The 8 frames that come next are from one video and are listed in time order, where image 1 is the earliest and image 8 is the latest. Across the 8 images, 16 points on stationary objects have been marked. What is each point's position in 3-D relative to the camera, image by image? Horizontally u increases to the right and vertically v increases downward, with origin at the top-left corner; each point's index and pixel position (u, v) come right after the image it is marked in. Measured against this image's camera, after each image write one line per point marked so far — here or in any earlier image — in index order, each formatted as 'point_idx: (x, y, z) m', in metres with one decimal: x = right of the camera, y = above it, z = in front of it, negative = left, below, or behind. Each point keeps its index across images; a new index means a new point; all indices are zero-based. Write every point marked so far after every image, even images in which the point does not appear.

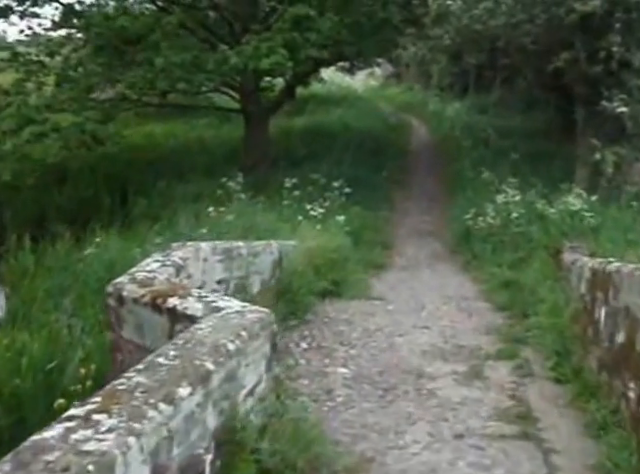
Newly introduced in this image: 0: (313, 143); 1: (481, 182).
0: (-0.2, +2.3, +20.0) m
1: (+2.9, +0.9, +14.1) m
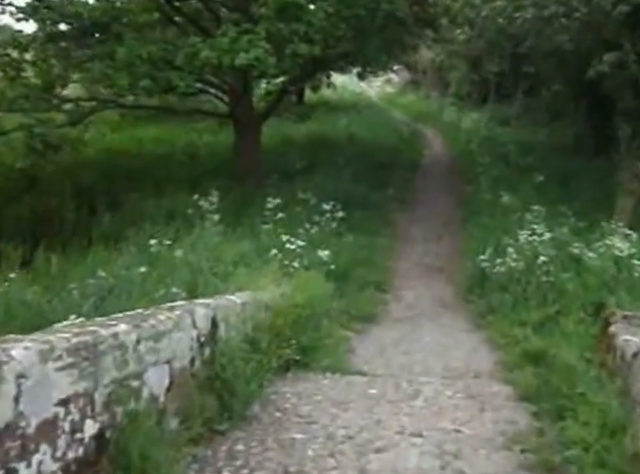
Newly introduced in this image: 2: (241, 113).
0: (-0.1, +1.9, +17.9) m
1: (+2.8, +0.4, +11.9) m
2: (-1.6, +2.6, +16.3) m
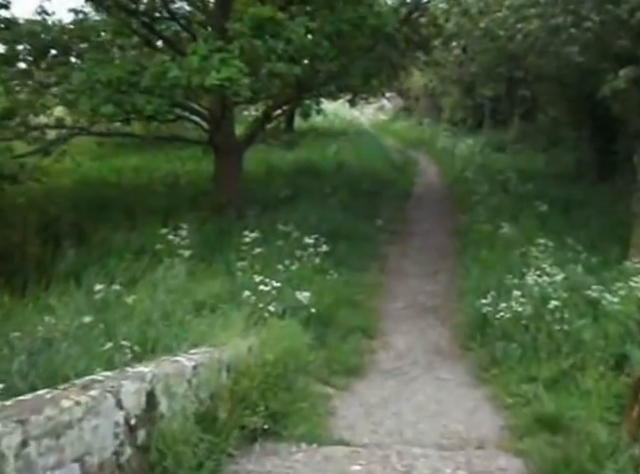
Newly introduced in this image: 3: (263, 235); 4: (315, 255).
0: (-0.4, +1.1, +17.0) m
1: (+2.6, -0.1, +11.0) m
2: (-1.9, +1.9, +15.4) m
3: (-0.9, 0.0, +11.4) m
4: (-0.1, -0.3, +10.4) m
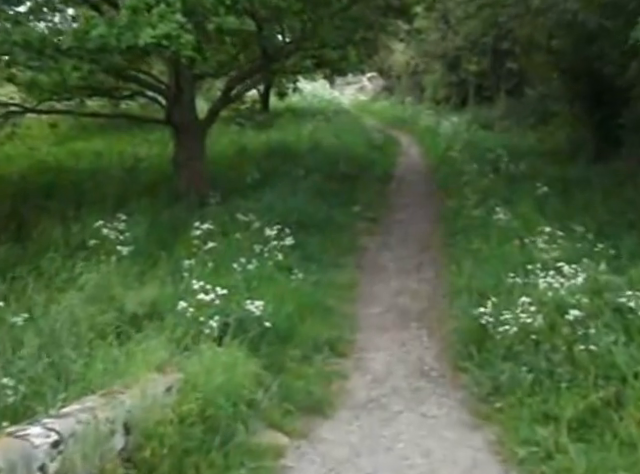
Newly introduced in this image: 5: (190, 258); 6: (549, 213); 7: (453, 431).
0: (-1.0, +1.3, +15.4) m
1: (+2.1, 0.0, +9.4) m
2: (-2.5, +2.1, +13.7) m
3: (-1.3, +0.1, +9.8) m
4: (-0.5, -0.2, +8.8) m
5: (-1.4, -0.2, +8.5) m
6: (+3.0, +0.3, +10.2) m
7: (+0.9, -1.2, +5.0) m
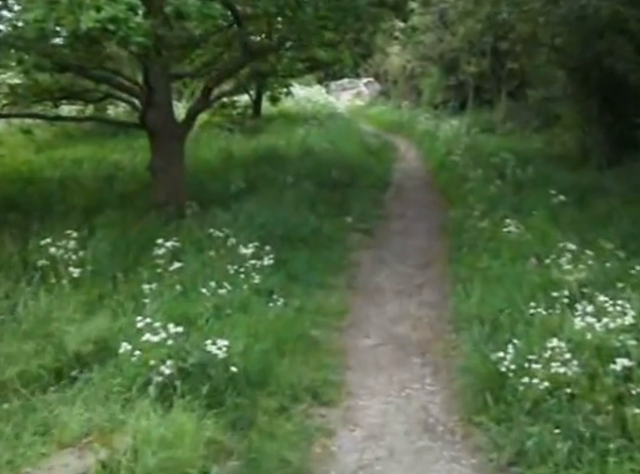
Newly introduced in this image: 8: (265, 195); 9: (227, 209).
0: (-1.2, +1.1, +14.2) m
1: (+2.0, -0.1, +8.3) m
2: (-2.7, +1.9, +12.6) m
3: (-1.4, -0.1, +8.6) m
4: (-0.6, -0.3, +7.6) m
5: (-1.6, -0.4, +7.4) m
6: (+2.8, +0.2, +9.0) m
7: (+0.7, -1.4, +3.8) m
8: (-0.8, +0.6, +11.7) m
9: (-1.3, +0.4, +11.0) m
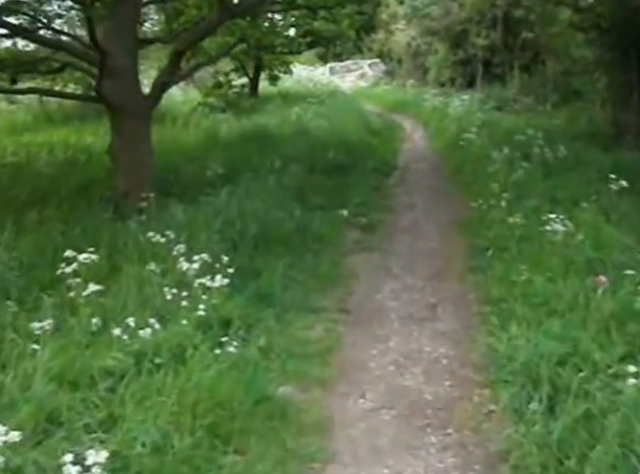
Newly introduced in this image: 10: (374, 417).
0: (-1.3, +1.2, +12.0) m
1: (+1.8, -0.2, +6.1) m
2: (-2.8, +1.9, +10.4) m
3: (-1.6, -0.1, +6.5) m
4: (-0.8, -0.4, +5.5) m
5: (-1.7, -0.5, +5.3) m
6: (+2.7, +0.2, +6.9) m
7: (+0.5, -1.5, +1.7) m
8: (-1.0, +0.7, +9.6) m
9: (-1.5, +0.4, +8.8) m
10: (+0.3, -1.0, +4.4) m
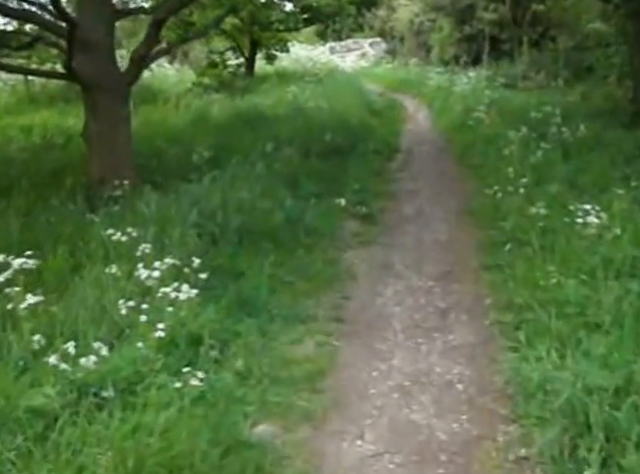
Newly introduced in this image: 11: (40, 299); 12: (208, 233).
0: (-1.4, +1.3, +11.1) m
1: (+1.8, -0.1, +5.2) m
2: (-2.9, +2.0, +9.4) m
3: (-1.7, -0.1, +5.5) m
4: (-0.9, -0.4, +4.6) m
5: (-1.8, -0.5, +4.3) m
6: (+2.6, +0.2, +5.9) m
7: (+0.5, -1.6, +0.8) m
8: (-1.0, +0.8, +8.6) m
9: (-1.5, +0.5, +7.9) m
10: (+0.2, -1.0, +3.5) m
11: (-1.7, -0.3, +4.8) m
12: (-0.9, +0.1, +6.2) m
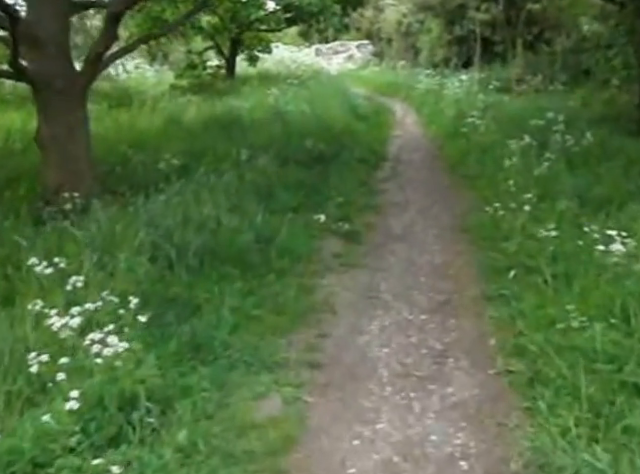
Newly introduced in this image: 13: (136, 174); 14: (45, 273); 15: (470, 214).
0: (-1.6, +1.1, +10.2) m
1: (+1.6, -0.3, +4.3) m
2: (-3.1, +1.8, +8.5) m
3: (-1.8, -0.3, +4.6) m
4: (-1.0, -0.6, +3.6) m
5: (-1.9, -0.6, +3.4) m
6: (+2.5, 0.0, +5.1) m
7: (+0.4, -1.7, -0.1) m
8: (-1.2, +0.6, +7.7) m
9: (-1.7, +0.3, +7.0) m
10: (+0.1, -1.2, +2.6) m
11: (-1.8, -0.5, +3.9) m
12: (-1.1, -0.1, +5.3) m
13: (-2.1, +0.7, +8.9) m
14: (-1.7, -0.2, +4.8) m
15: (+1.4, +0.2, +7.4) m
